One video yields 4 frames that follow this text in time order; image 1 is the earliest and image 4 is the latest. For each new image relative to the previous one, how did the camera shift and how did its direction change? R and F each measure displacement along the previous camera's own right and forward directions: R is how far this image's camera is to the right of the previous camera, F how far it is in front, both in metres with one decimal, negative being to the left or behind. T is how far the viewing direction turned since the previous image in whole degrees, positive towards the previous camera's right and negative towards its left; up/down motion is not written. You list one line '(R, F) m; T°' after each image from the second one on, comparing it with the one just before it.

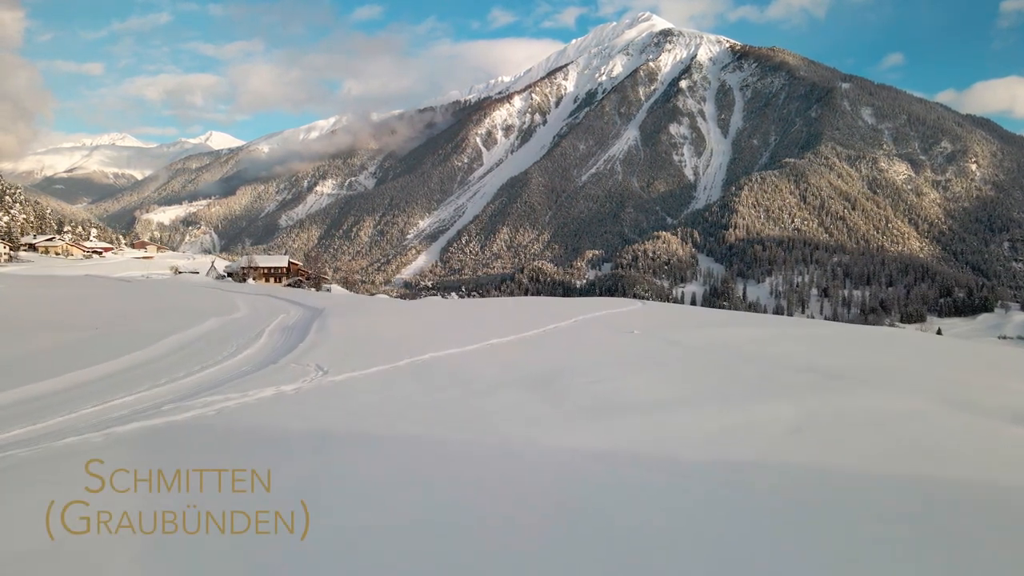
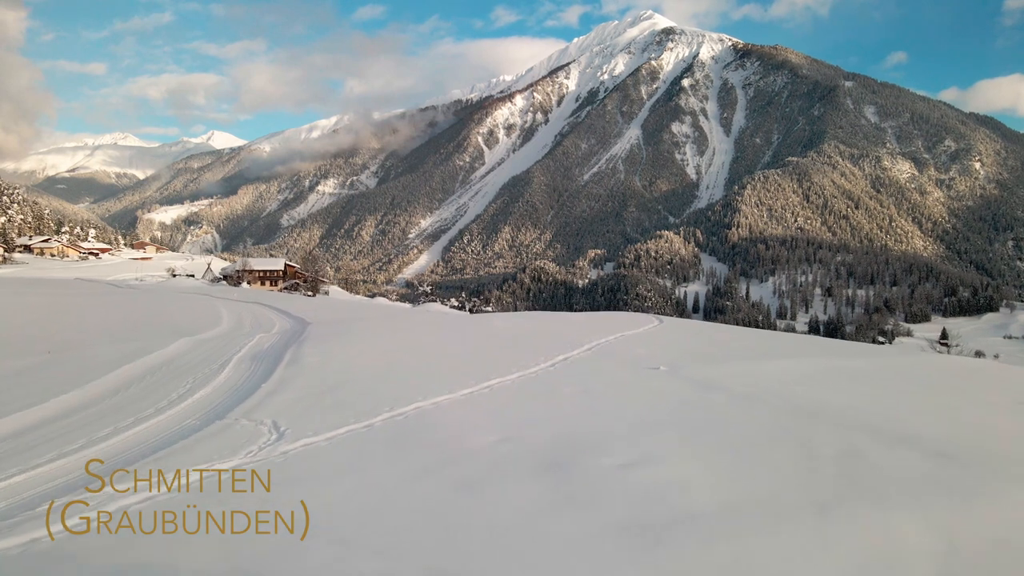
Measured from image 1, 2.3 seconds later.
(-0.1, +0.7) m; 0°
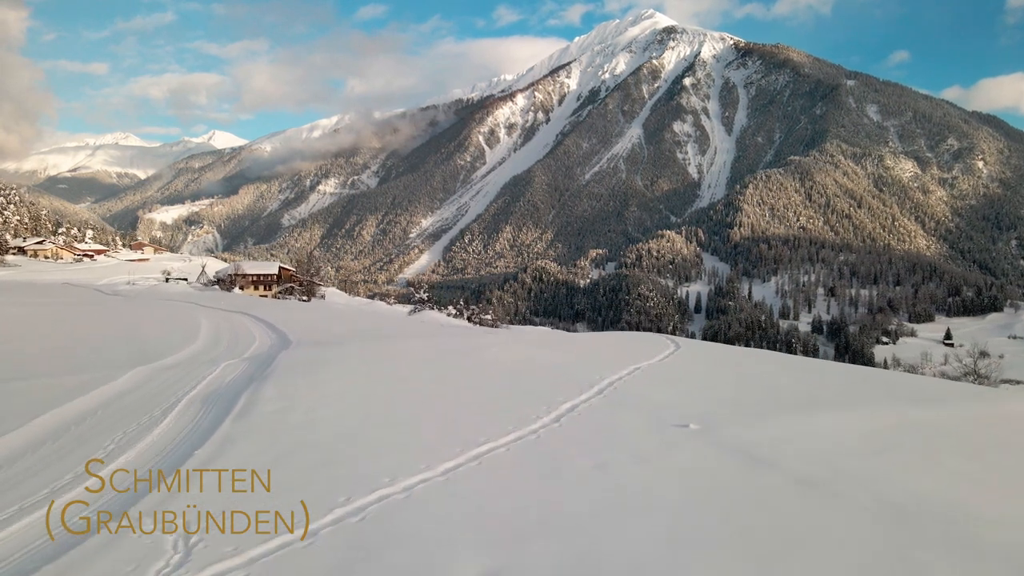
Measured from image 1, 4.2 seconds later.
(0.0, +0.7) m; 0°
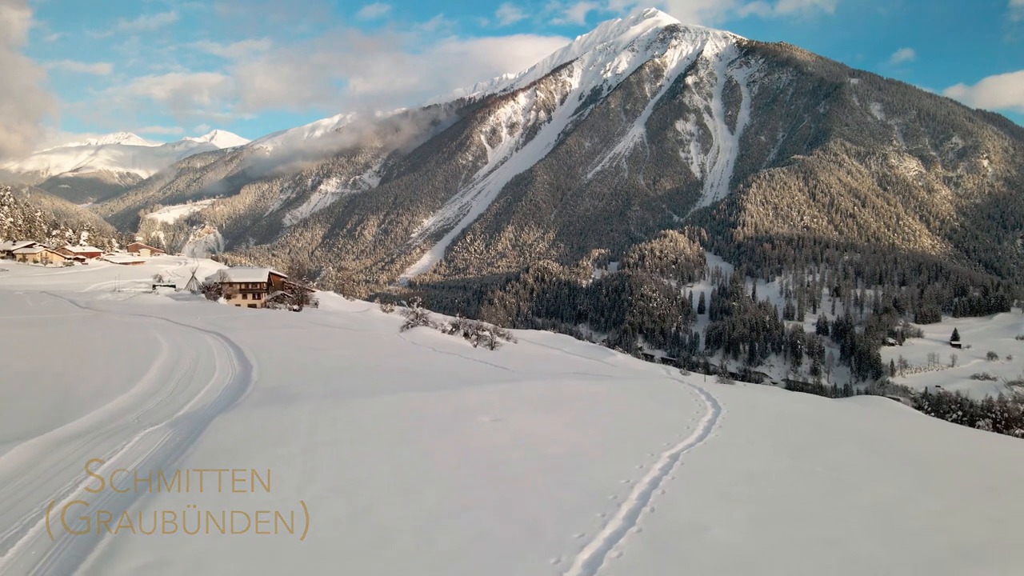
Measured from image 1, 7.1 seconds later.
(0.0, +1.1) m; 0°
